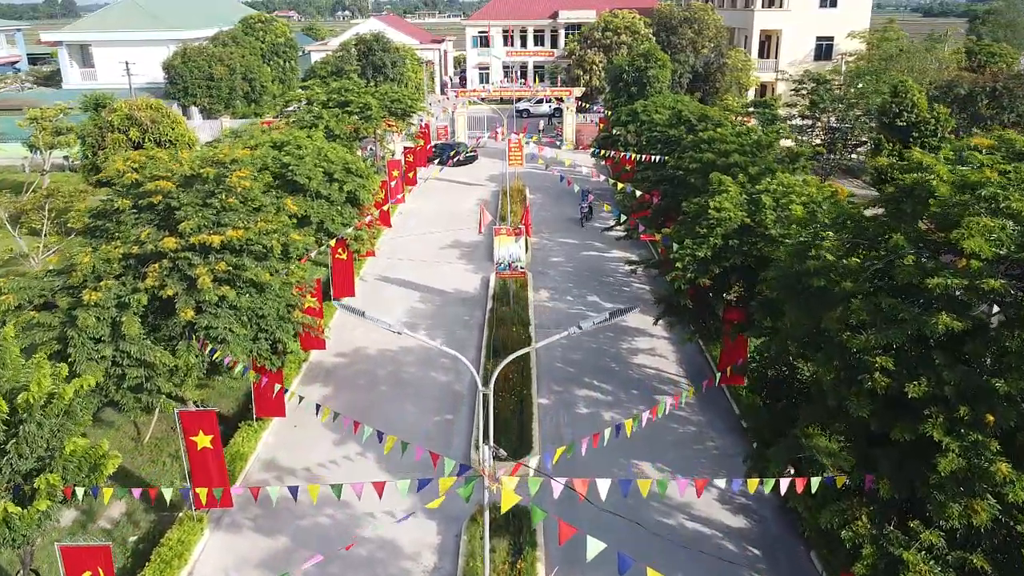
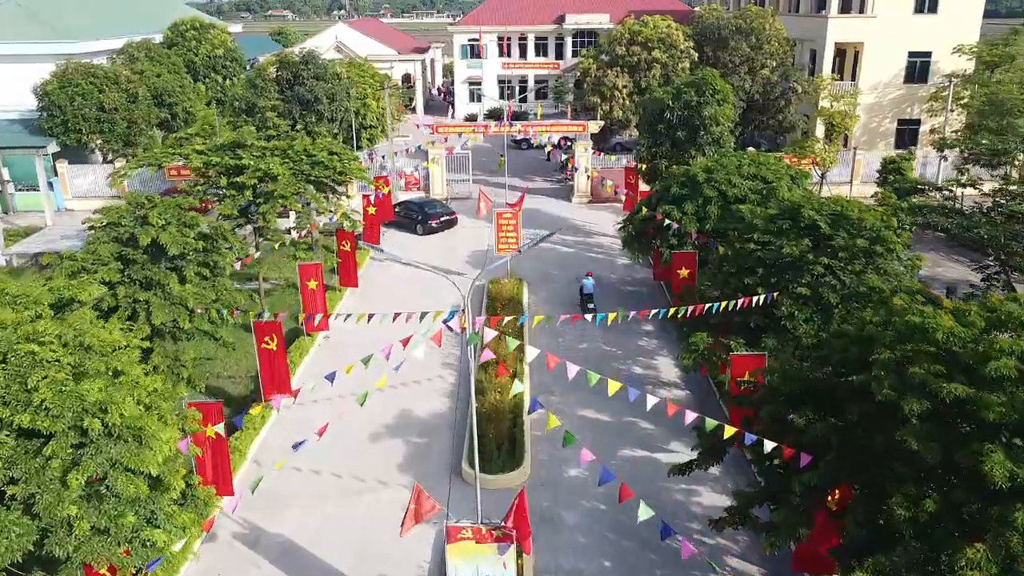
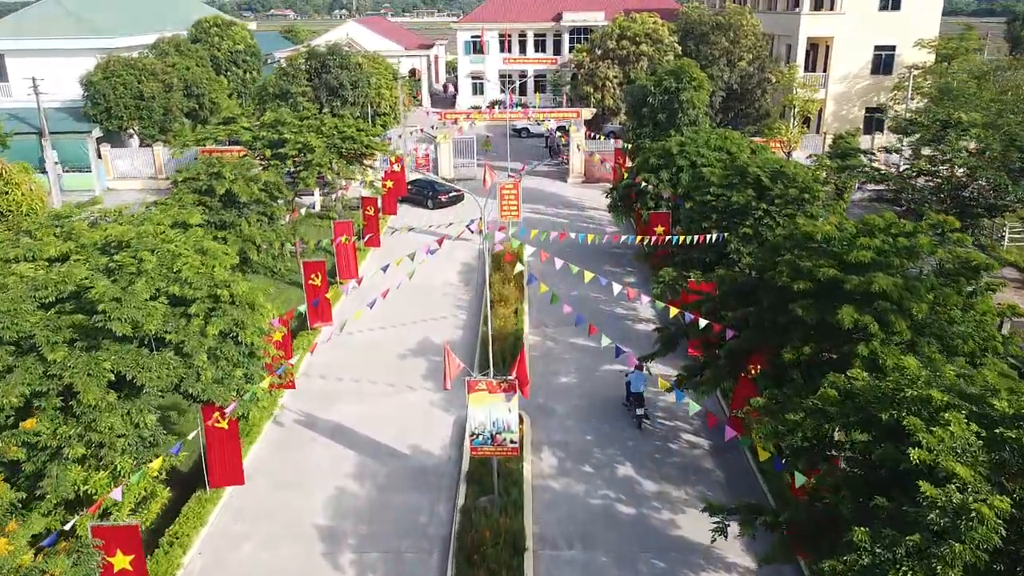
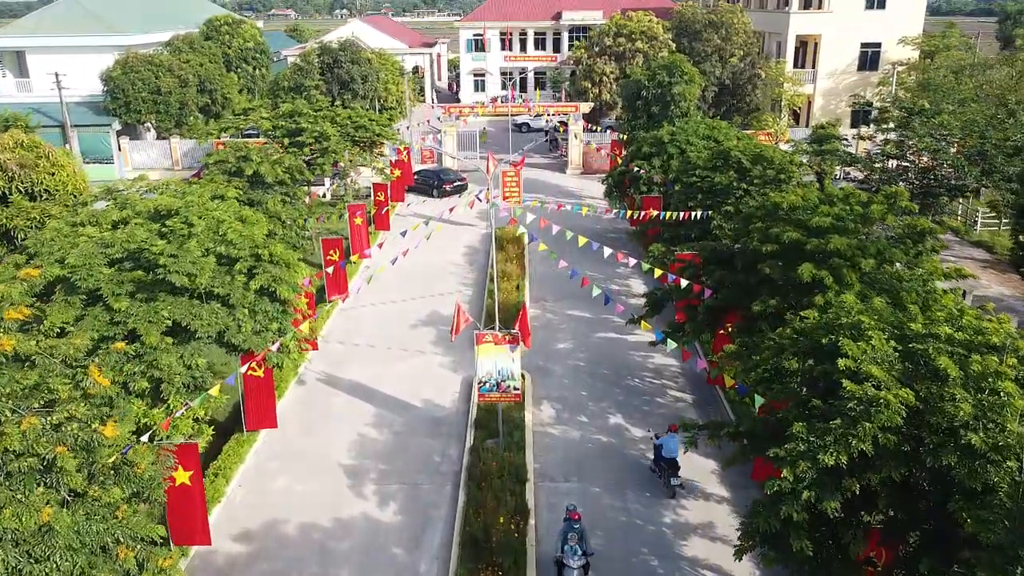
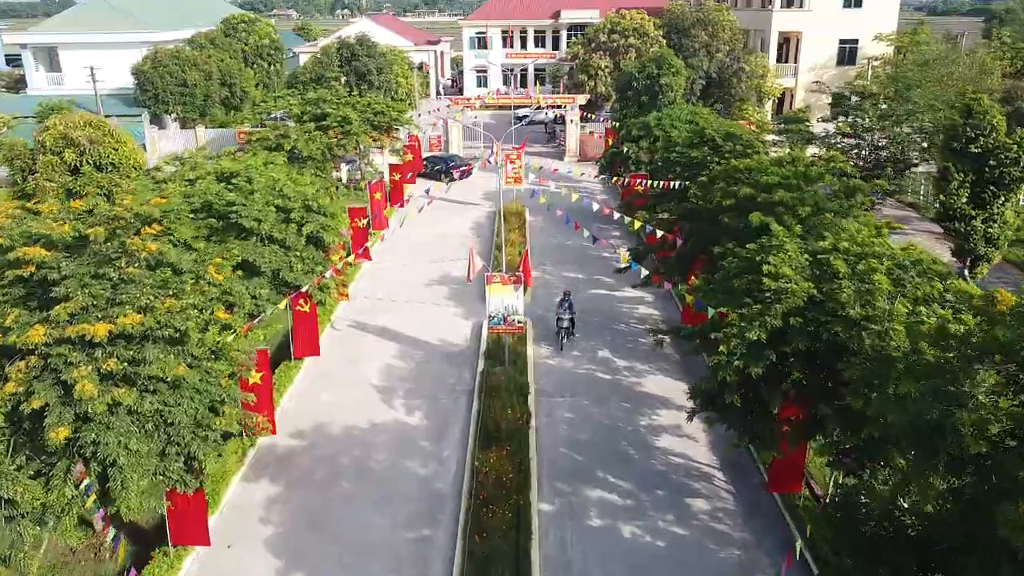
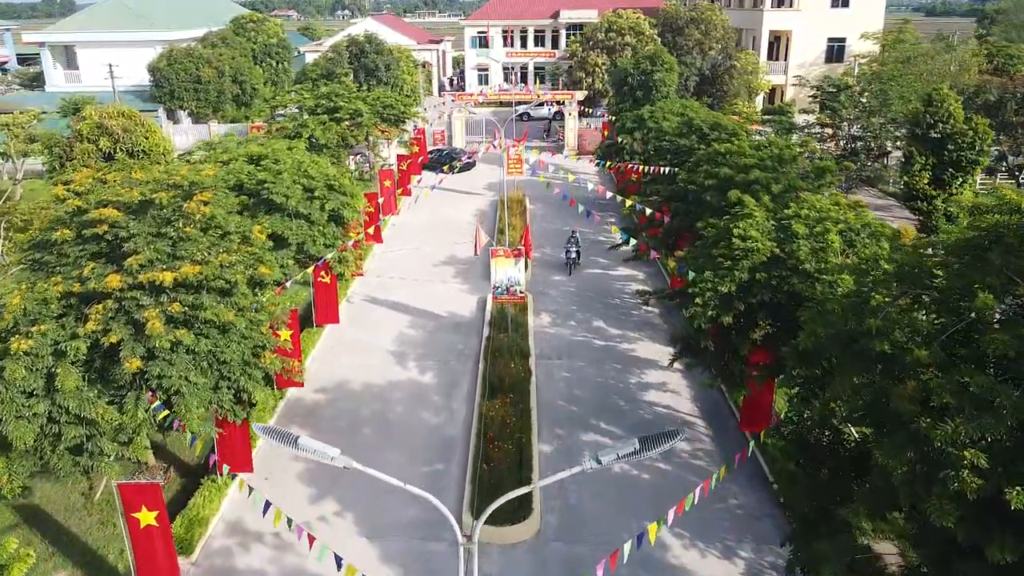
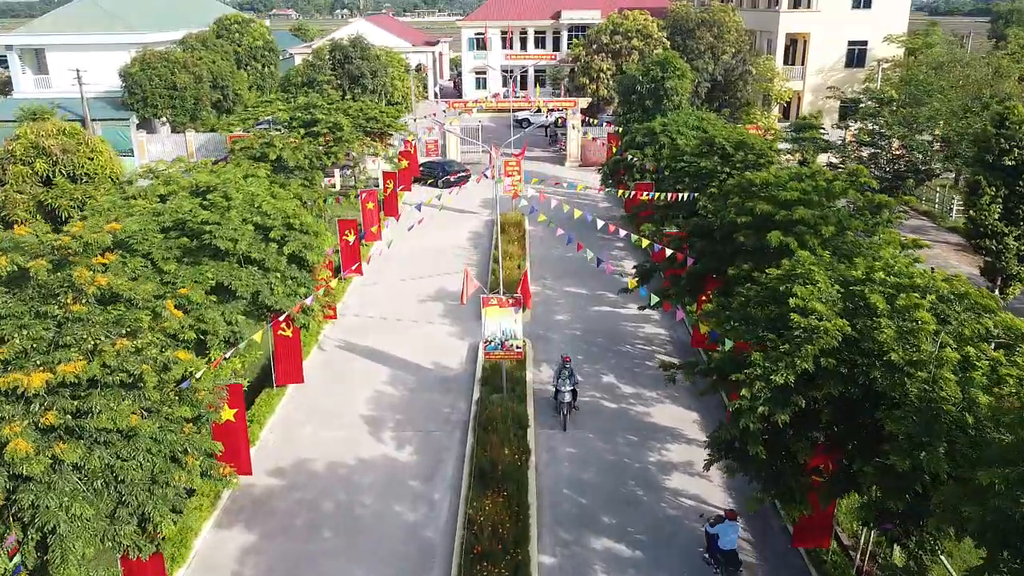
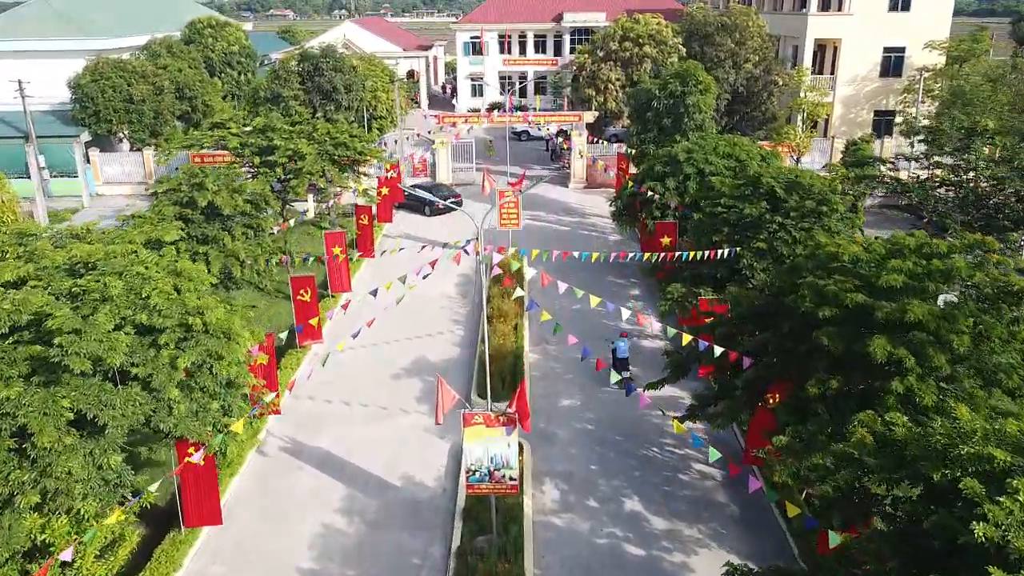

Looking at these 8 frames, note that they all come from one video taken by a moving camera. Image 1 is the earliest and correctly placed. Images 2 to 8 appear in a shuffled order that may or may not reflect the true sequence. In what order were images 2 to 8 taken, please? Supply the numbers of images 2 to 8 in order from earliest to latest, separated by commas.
6, 5, 7, 4, 3, 8, 2
